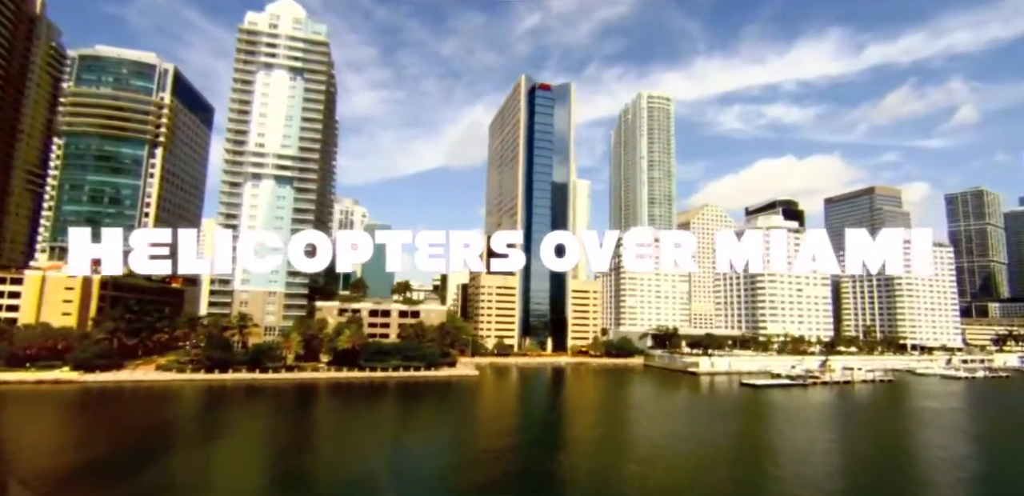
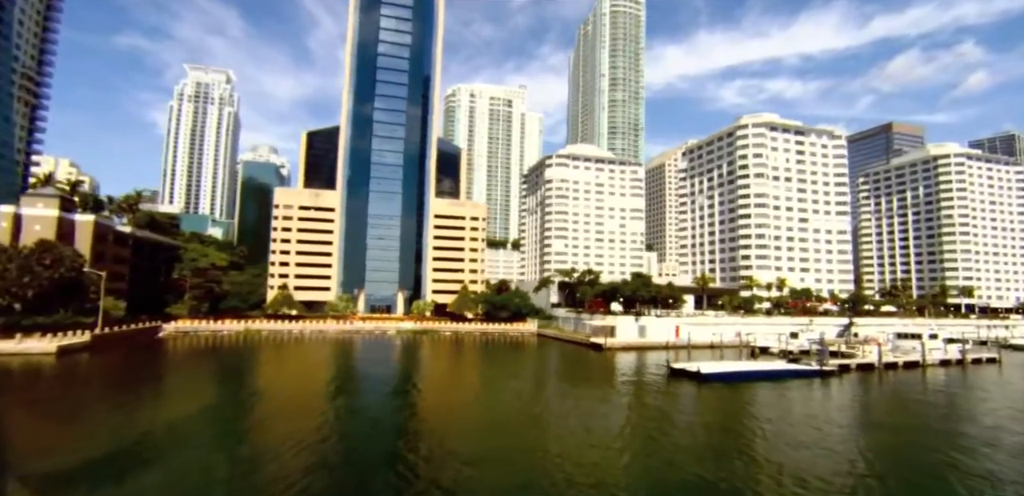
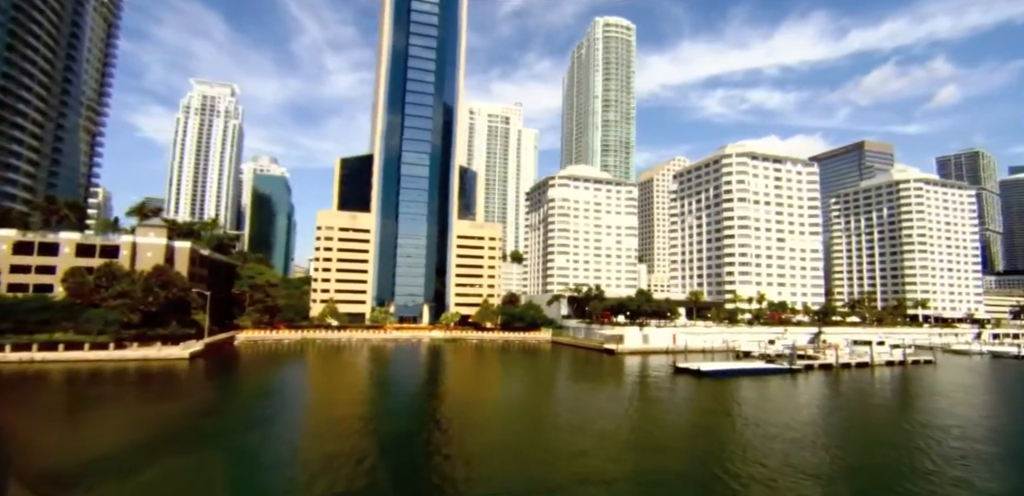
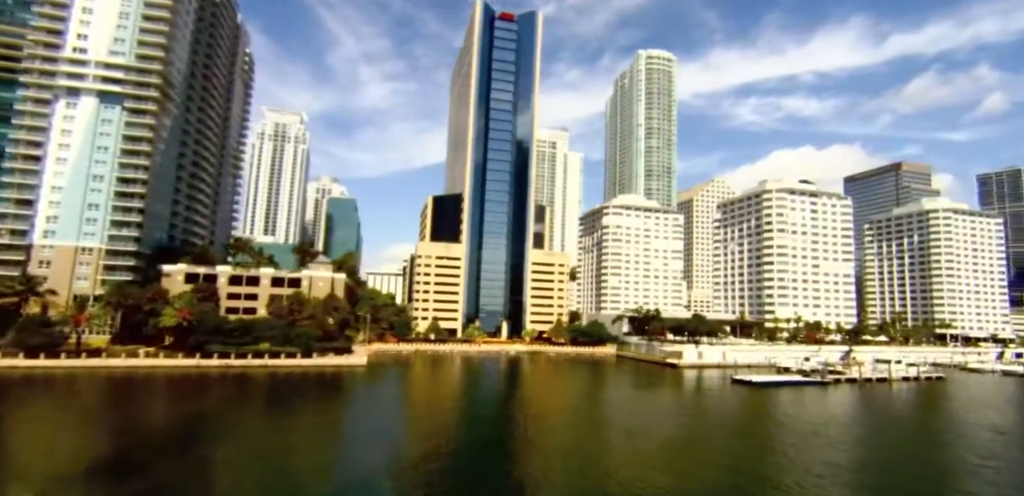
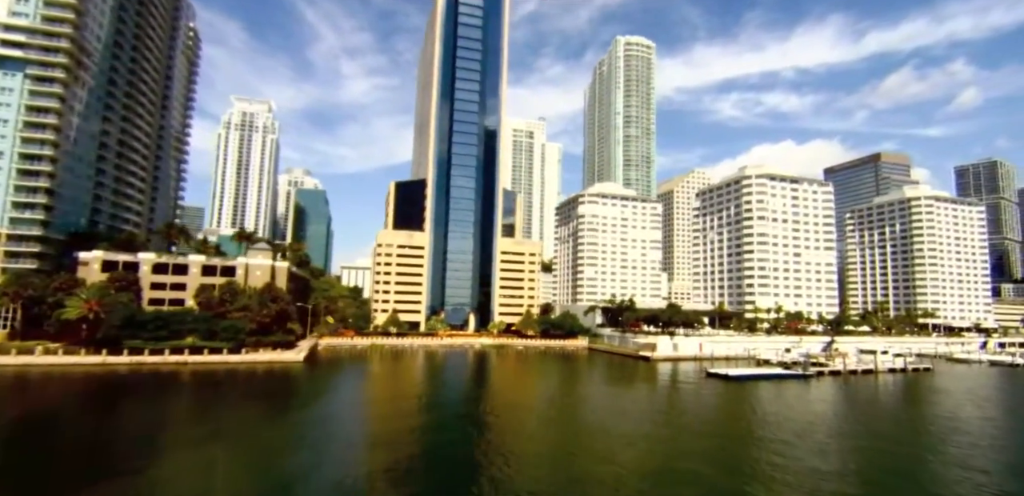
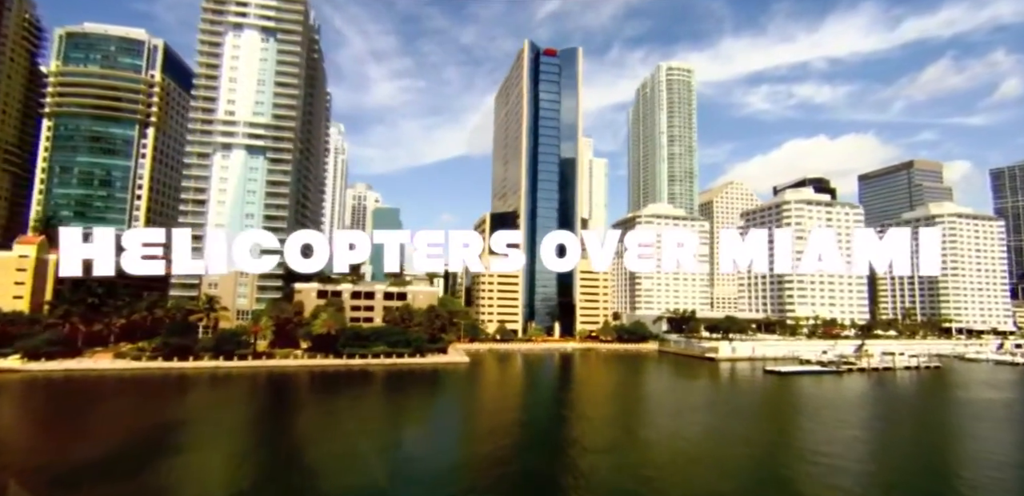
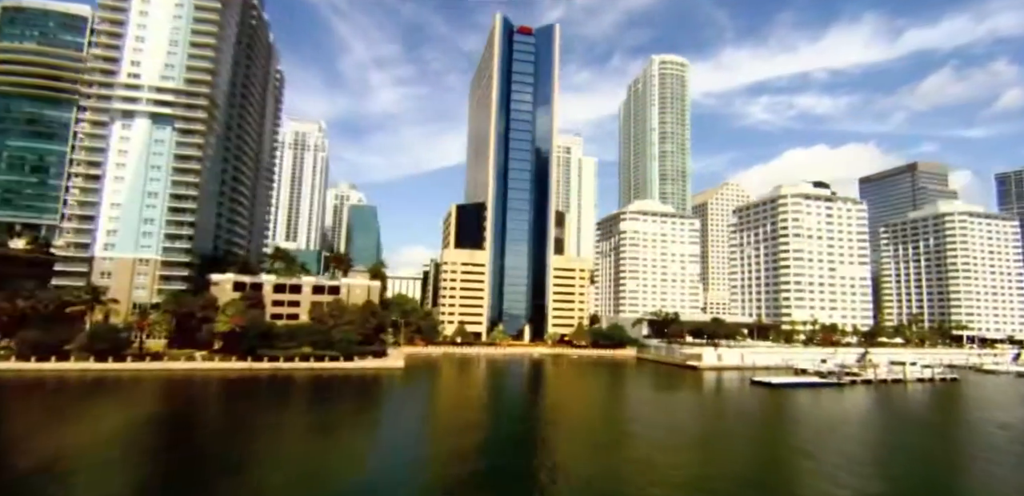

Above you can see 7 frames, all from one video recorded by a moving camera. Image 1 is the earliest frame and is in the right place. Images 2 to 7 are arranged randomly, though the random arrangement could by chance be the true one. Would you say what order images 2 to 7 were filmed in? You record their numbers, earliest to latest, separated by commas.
6, 7, 4, 5, 3, 2
